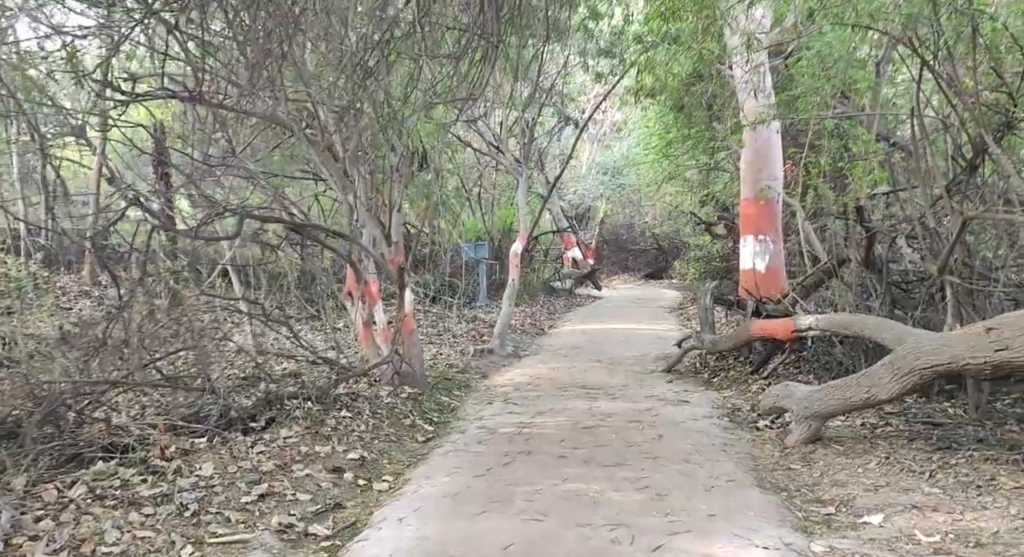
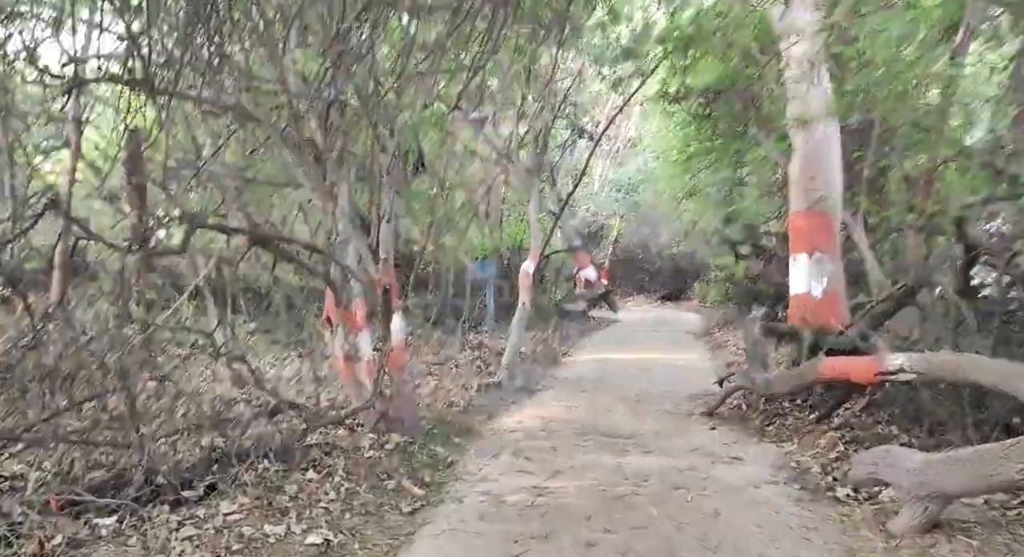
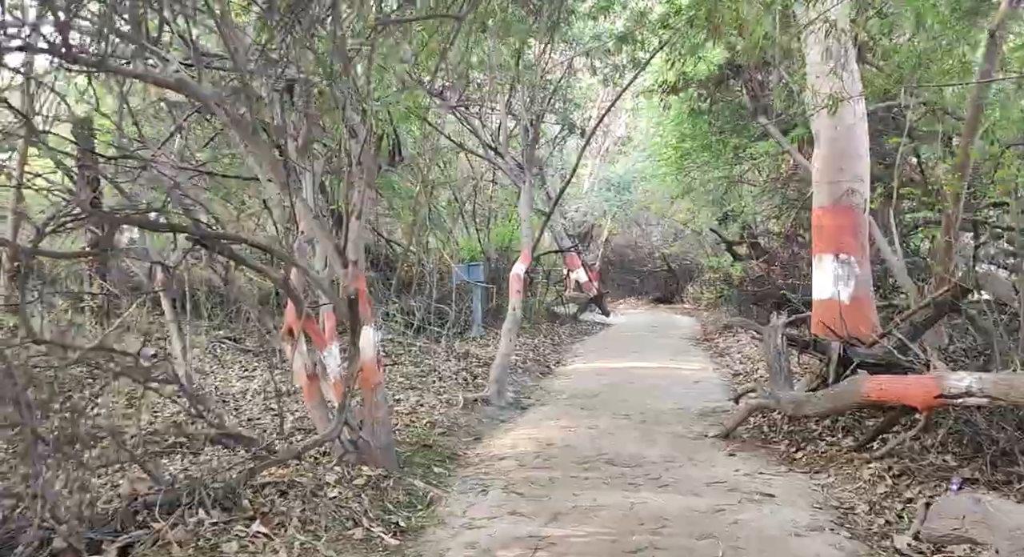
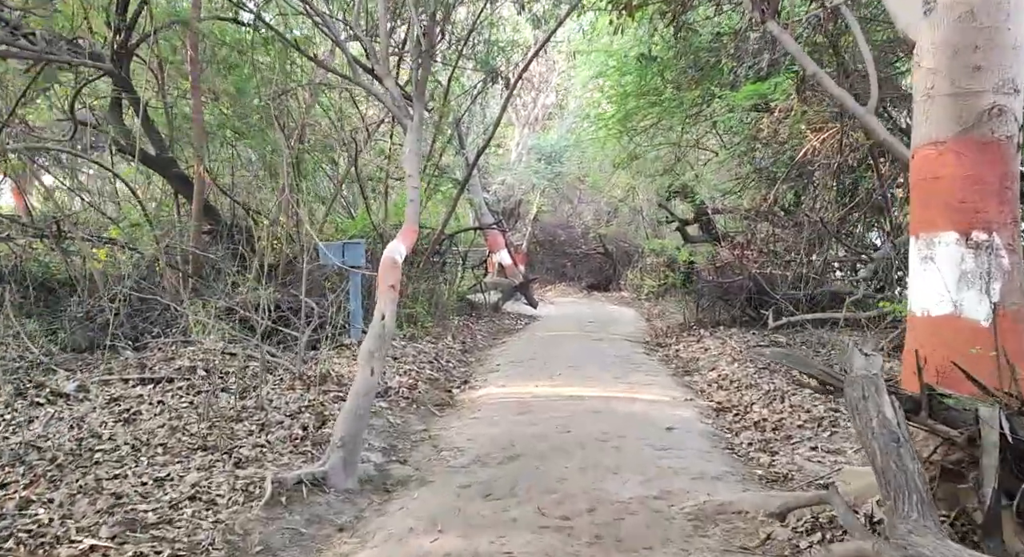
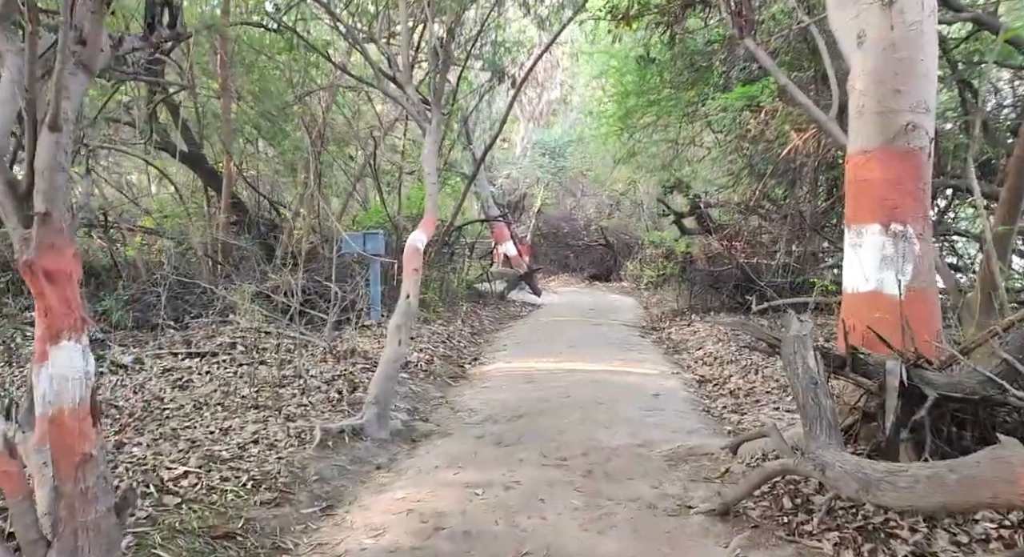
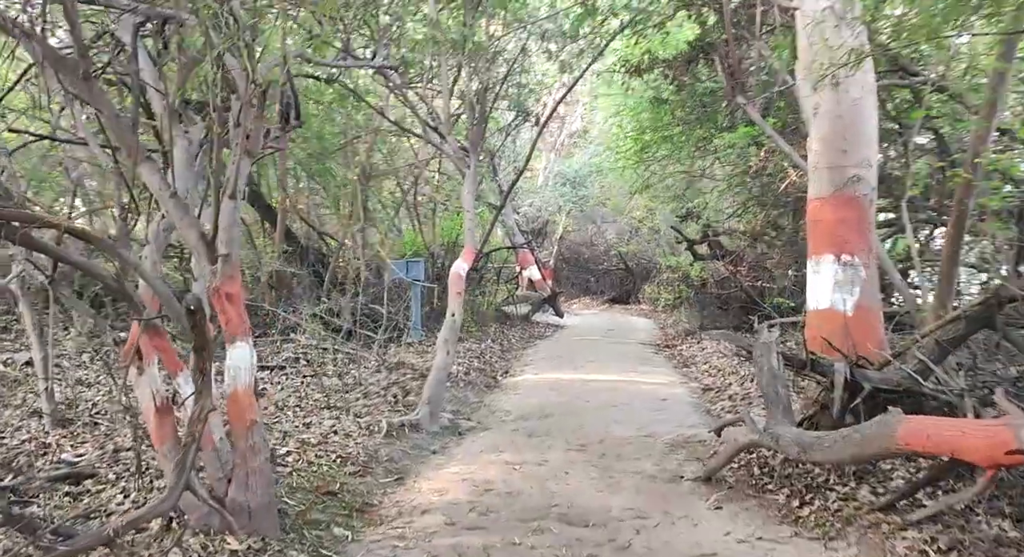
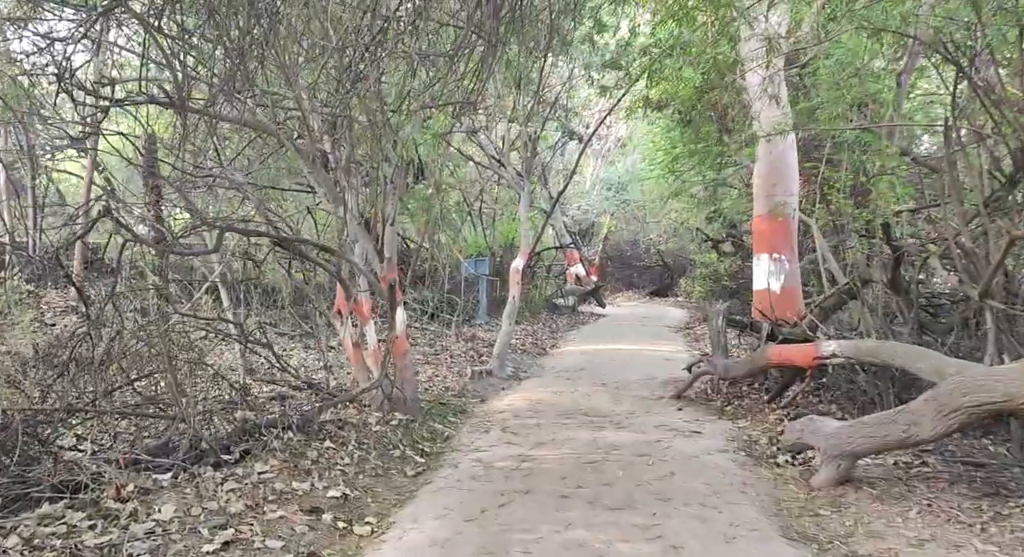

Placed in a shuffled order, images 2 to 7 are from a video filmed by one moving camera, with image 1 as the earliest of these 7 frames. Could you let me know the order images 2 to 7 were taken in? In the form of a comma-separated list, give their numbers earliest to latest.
7, 2, 3, 6, 5, 4
